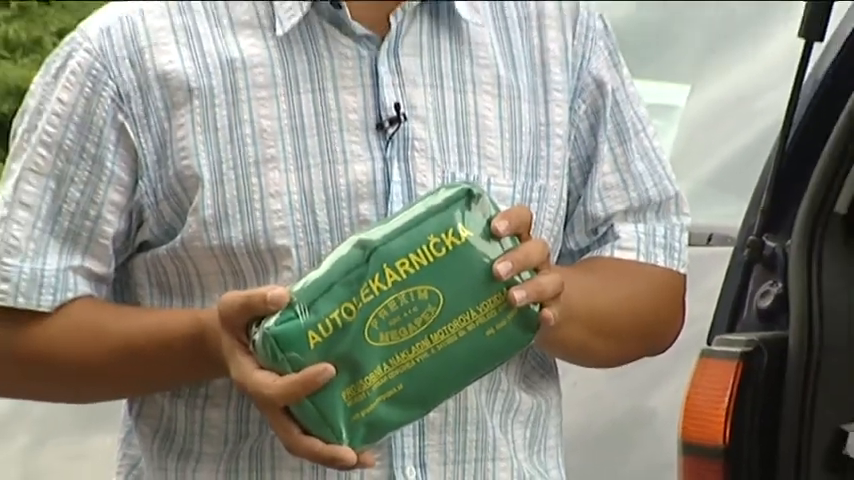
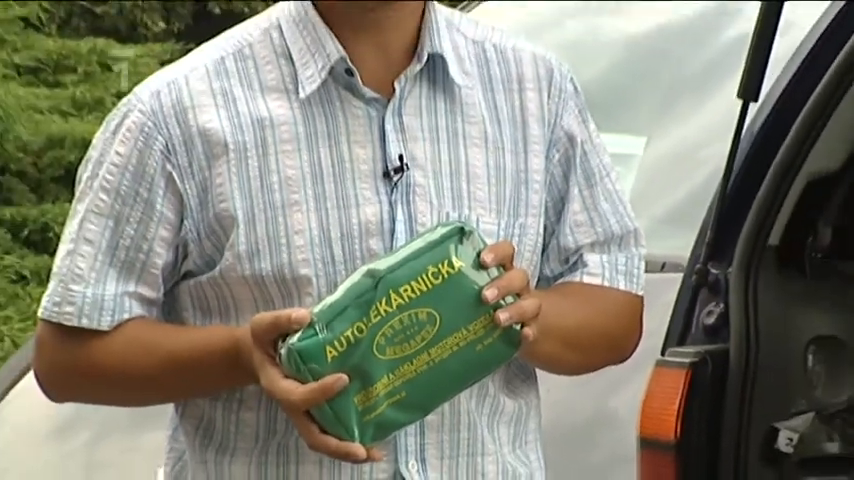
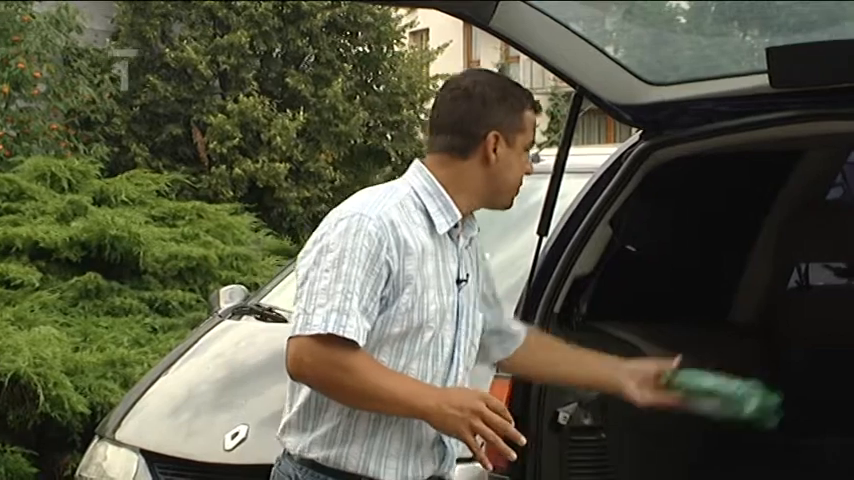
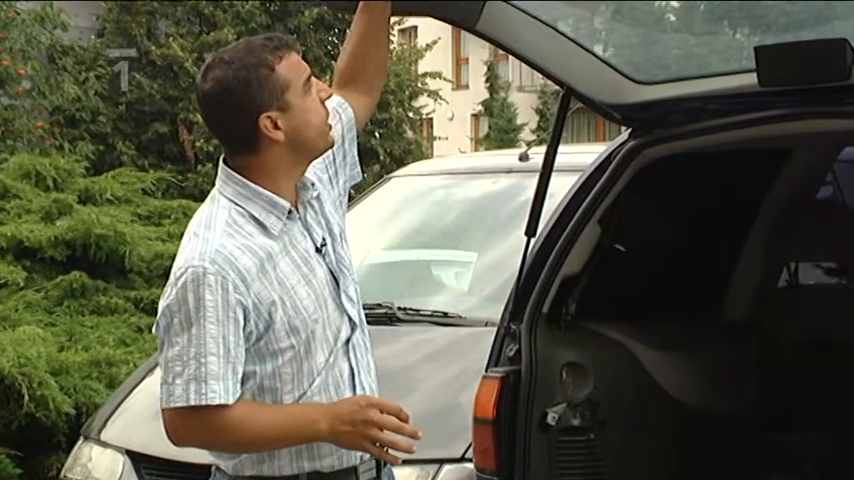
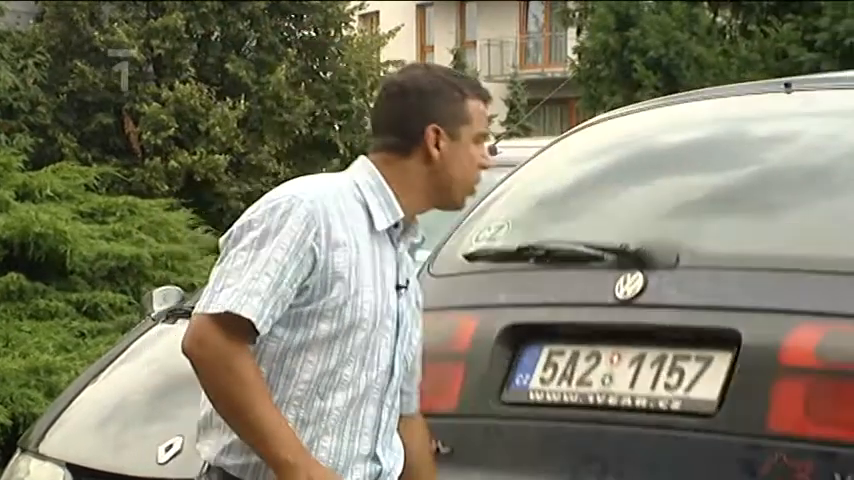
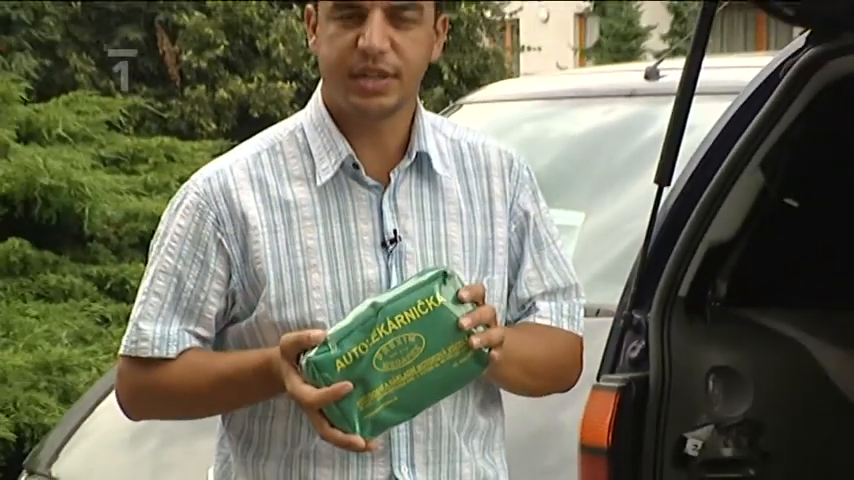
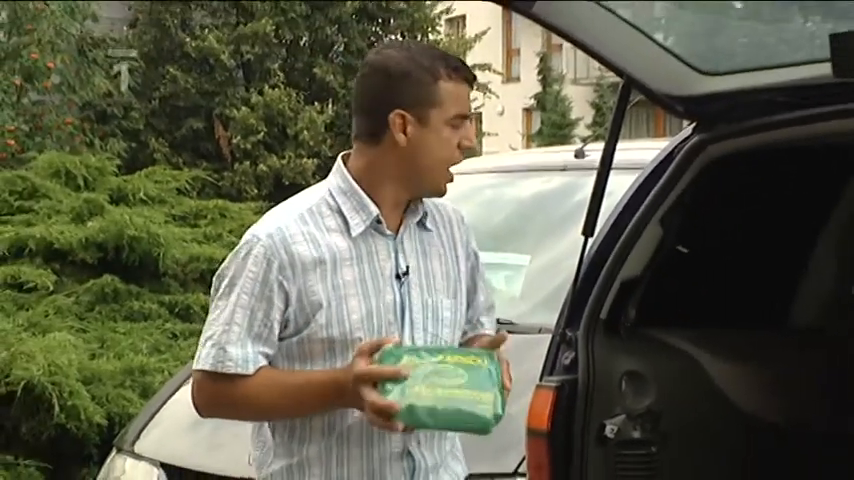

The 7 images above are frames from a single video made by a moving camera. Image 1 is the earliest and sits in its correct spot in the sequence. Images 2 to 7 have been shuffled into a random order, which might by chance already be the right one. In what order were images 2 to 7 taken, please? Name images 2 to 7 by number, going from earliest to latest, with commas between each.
2, 6, 7, 3, 4, 5
